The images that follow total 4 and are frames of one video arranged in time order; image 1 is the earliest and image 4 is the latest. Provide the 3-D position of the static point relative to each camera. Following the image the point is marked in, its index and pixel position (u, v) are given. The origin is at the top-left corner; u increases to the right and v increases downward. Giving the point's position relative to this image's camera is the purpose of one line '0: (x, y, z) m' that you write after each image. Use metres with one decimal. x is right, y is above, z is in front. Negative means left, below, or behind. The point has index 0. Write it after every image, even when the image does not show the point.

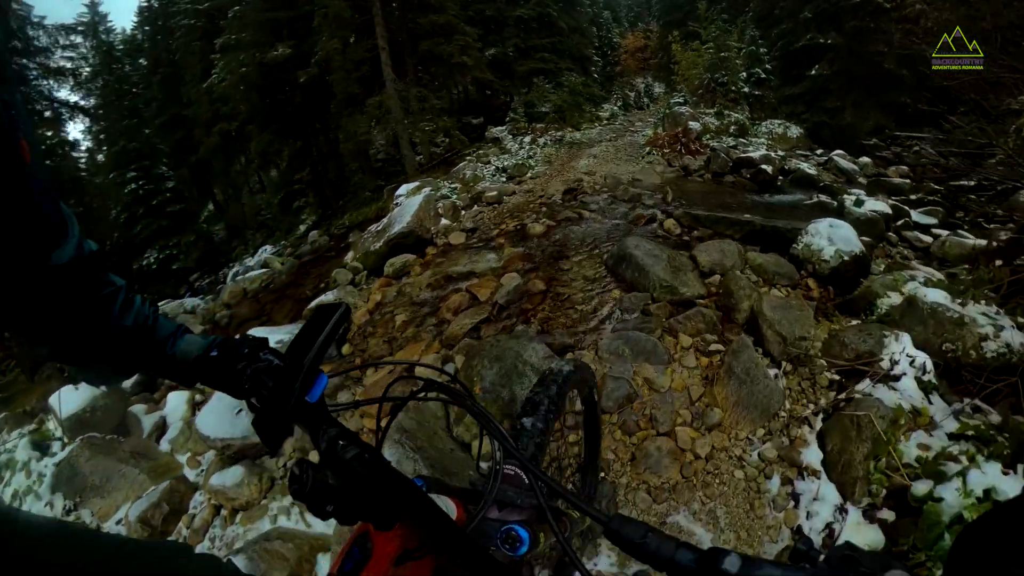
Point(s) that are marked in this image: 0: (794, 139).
0: (+8.4, +4.3, +13.3) m
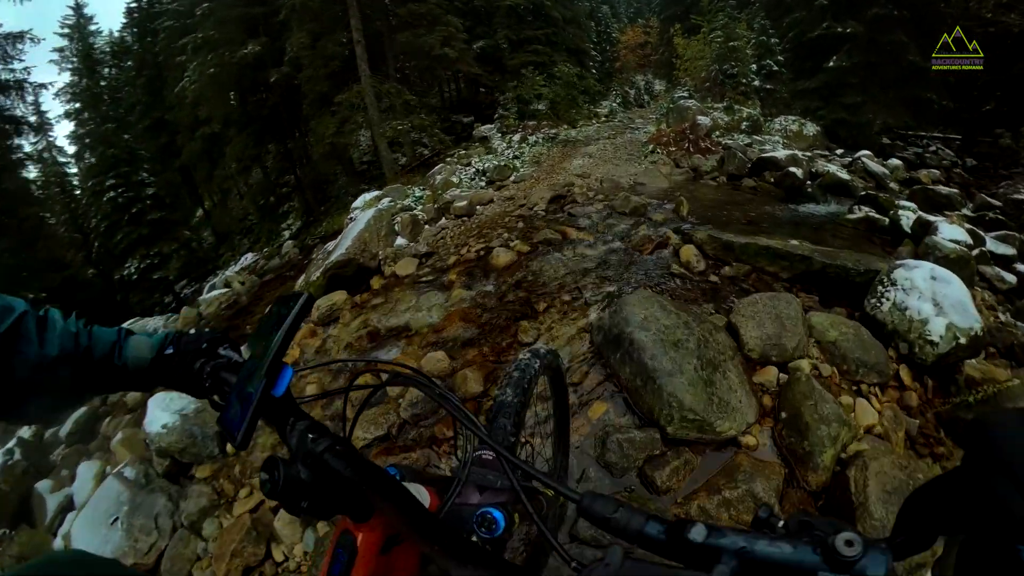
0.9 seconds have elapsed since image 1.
0: (+8.1, +4.1, +12.2) m
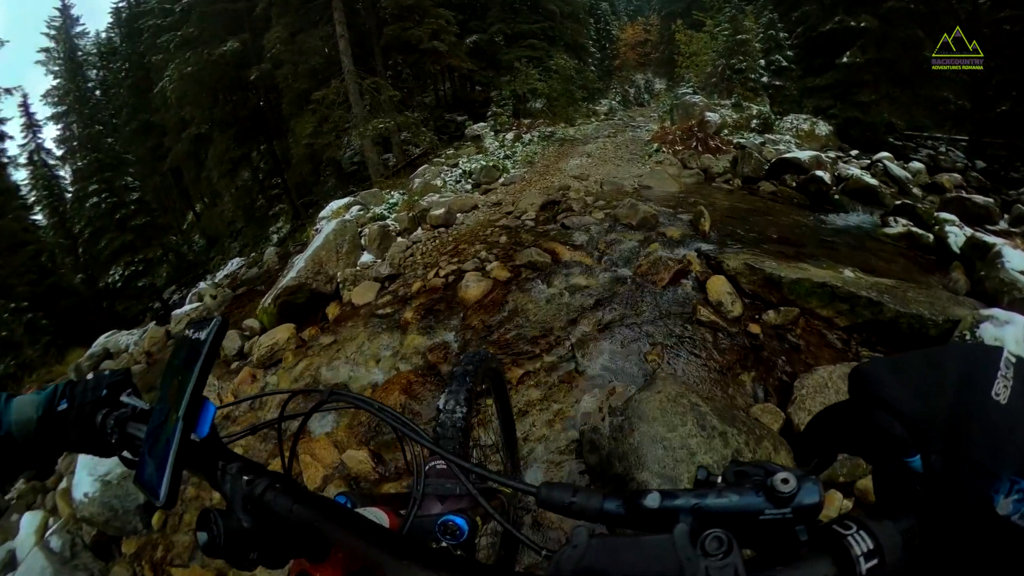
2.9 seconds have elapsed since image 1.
0: (+8.0, +3.9, +11.5) m
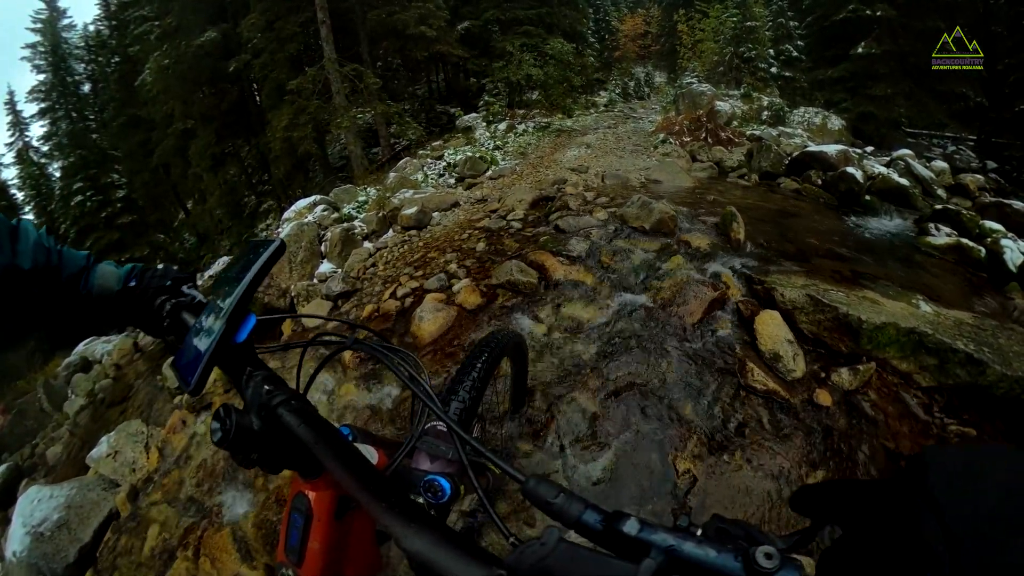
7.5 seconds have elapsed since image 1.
0: (+7.9, +3.9, +10.9) m
